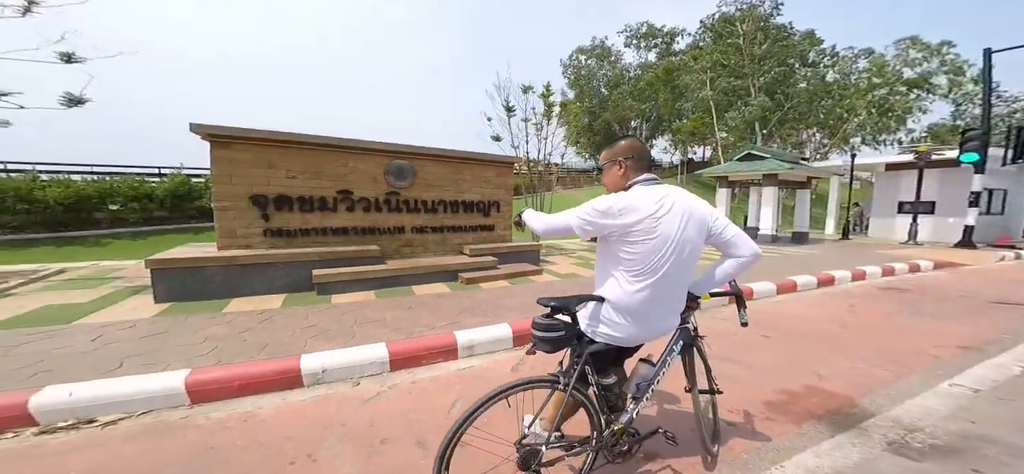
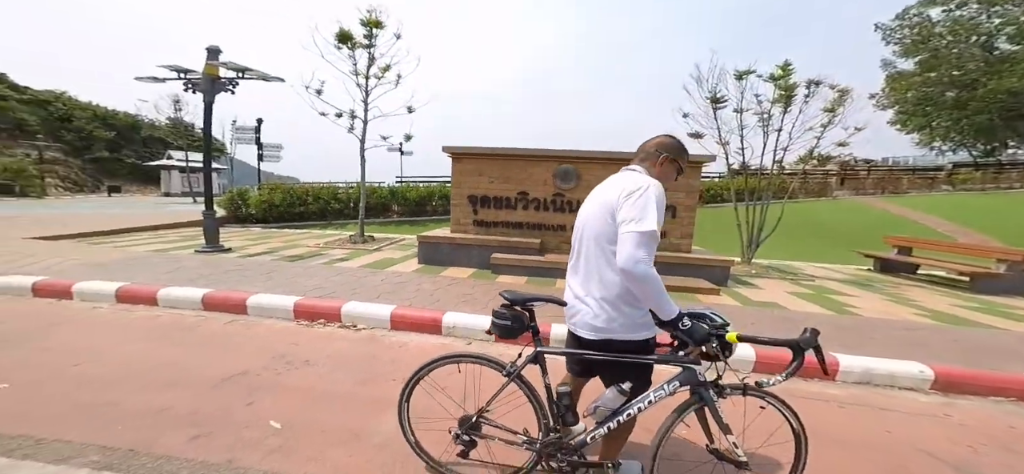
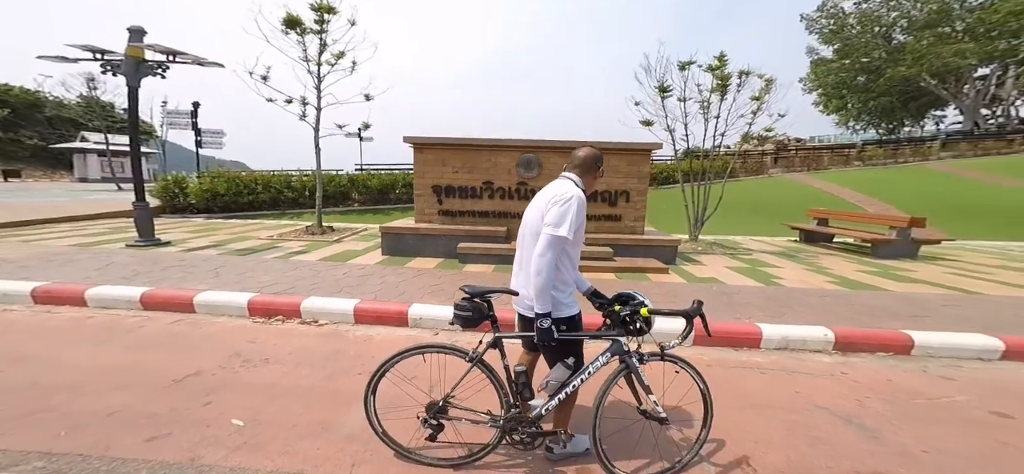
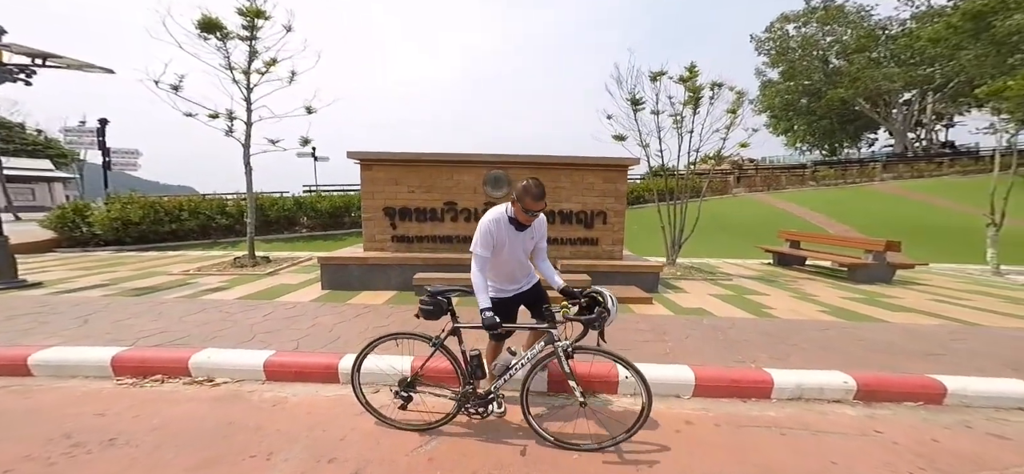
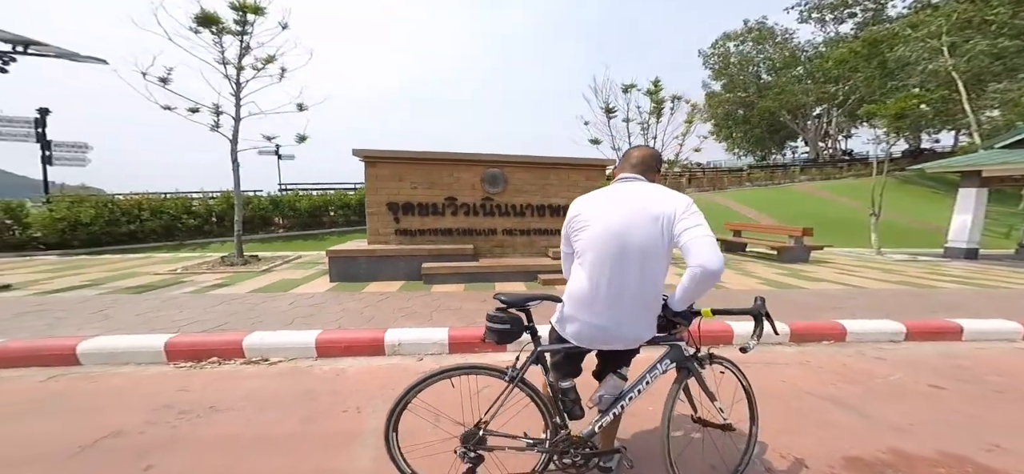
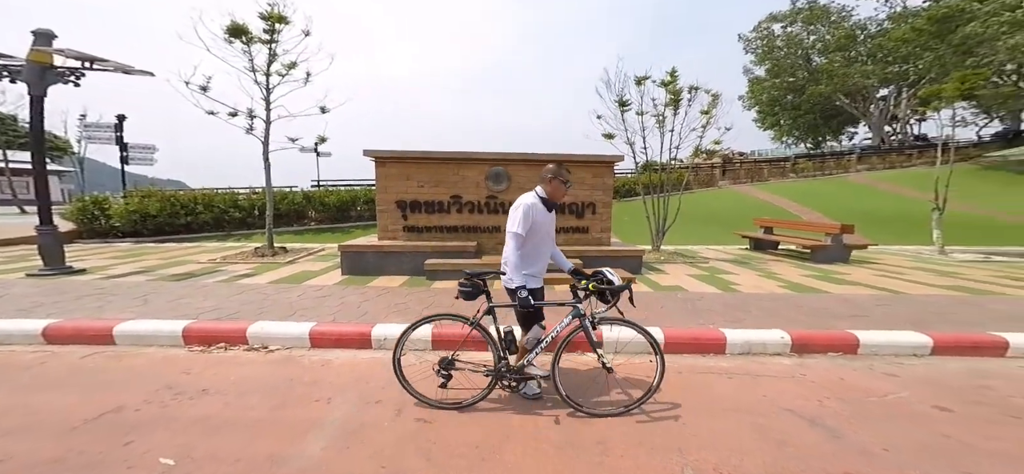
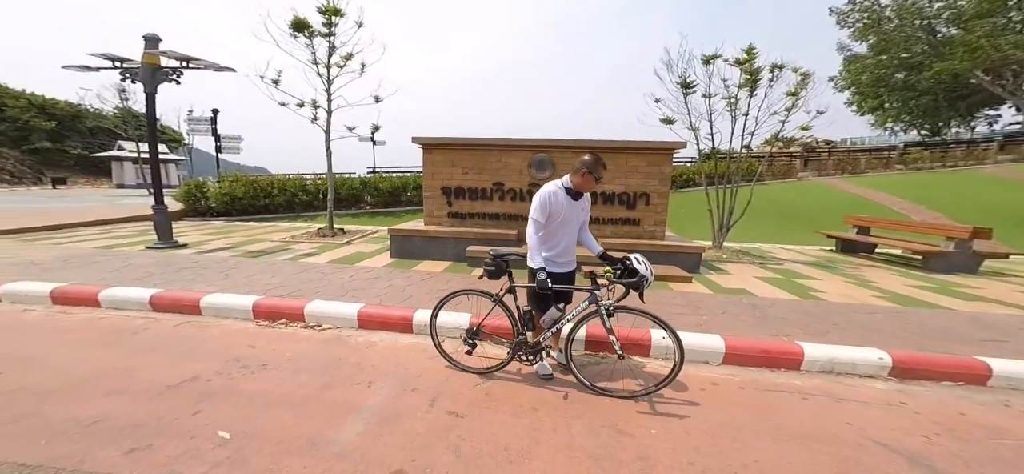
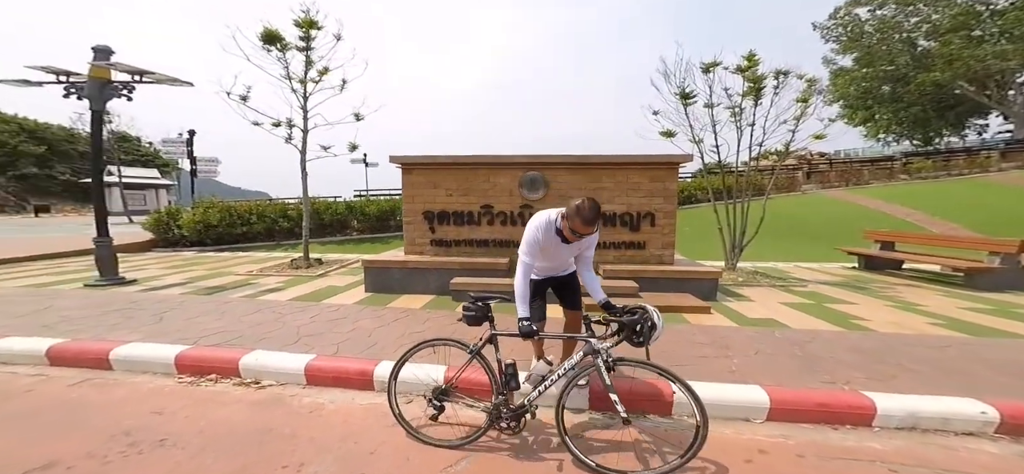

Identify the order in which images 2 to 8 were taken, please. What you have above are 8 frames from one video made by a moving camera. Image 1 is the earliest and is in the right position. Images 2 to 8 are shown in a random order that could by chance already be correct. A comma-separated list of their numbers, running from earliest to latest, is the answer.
5, 2, 3, 6, 7, 4, 8
